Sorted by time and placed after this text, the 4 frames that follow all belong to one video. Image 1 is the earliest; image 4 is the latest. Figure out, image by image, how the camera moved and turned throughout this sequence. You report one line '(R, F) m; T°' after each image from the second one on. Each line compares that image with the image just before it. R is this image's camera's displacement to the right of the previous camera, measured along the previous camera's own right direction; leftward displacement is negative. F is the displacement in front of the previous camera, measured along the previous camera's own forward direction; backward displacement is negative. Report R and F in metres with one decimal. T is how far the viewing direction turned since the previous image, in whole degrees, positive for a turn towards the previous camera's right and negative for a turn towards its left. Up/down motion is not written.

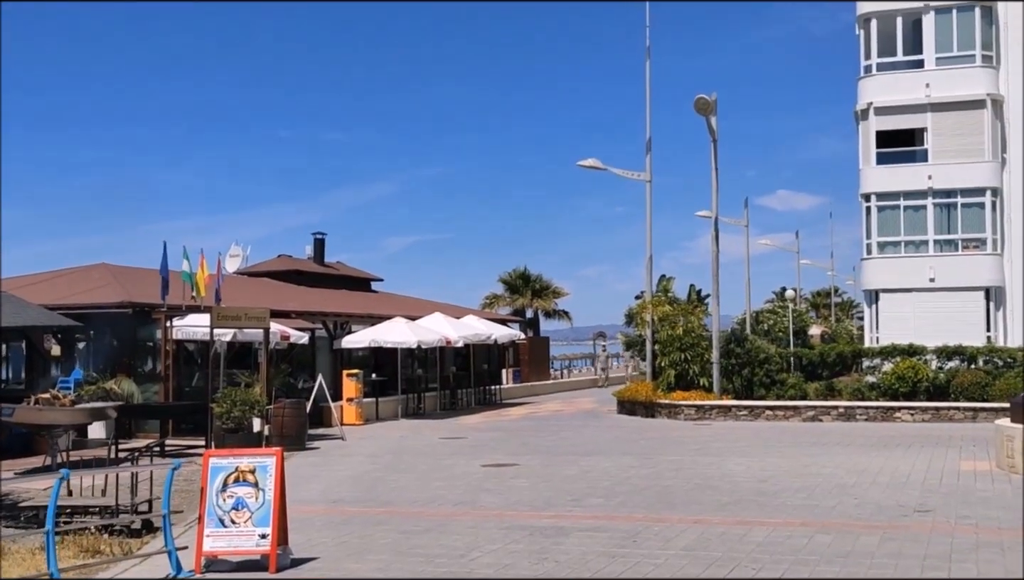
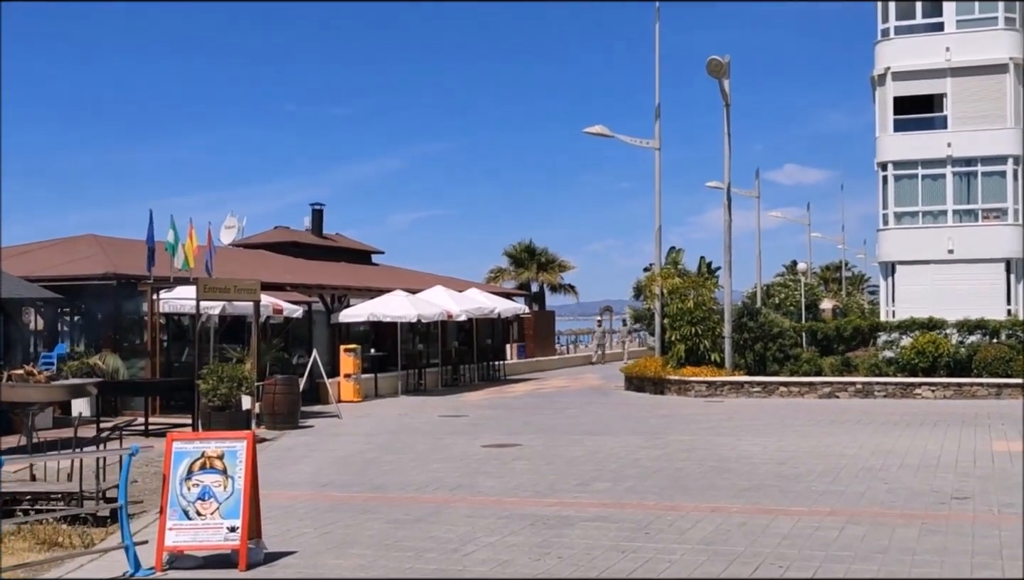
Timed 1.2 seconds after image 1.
(+0.1, +1.0) m; 0°
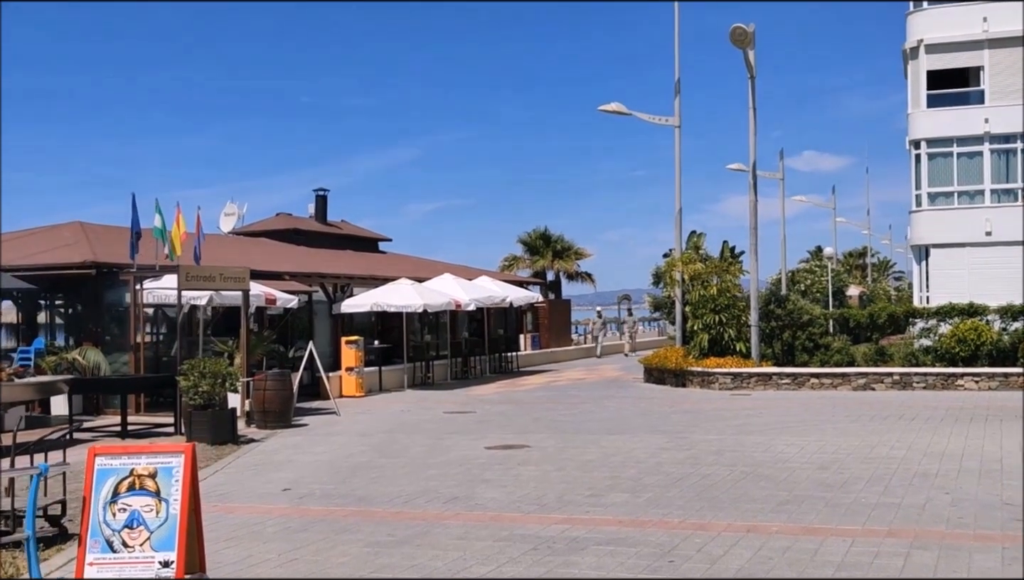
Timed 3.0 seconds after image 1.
(+0.2, +1.5) m; -1°
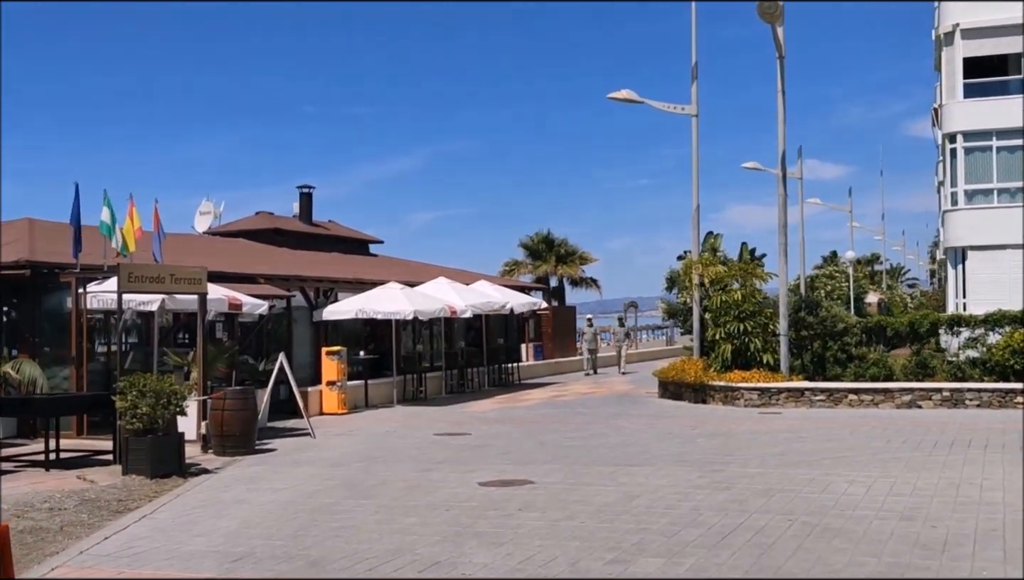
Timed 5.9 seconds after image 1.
(0.0, +2.5) m; 0°
